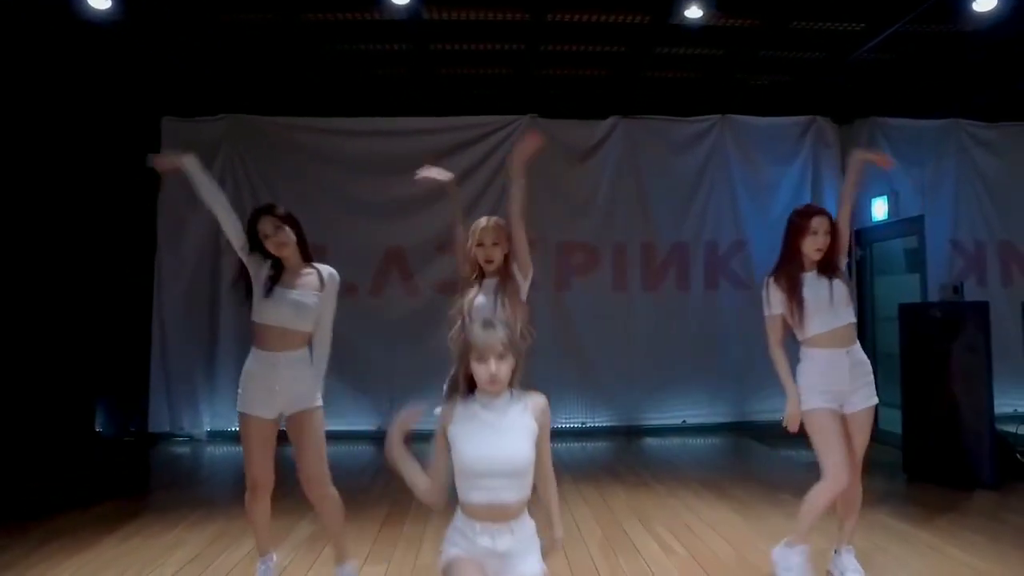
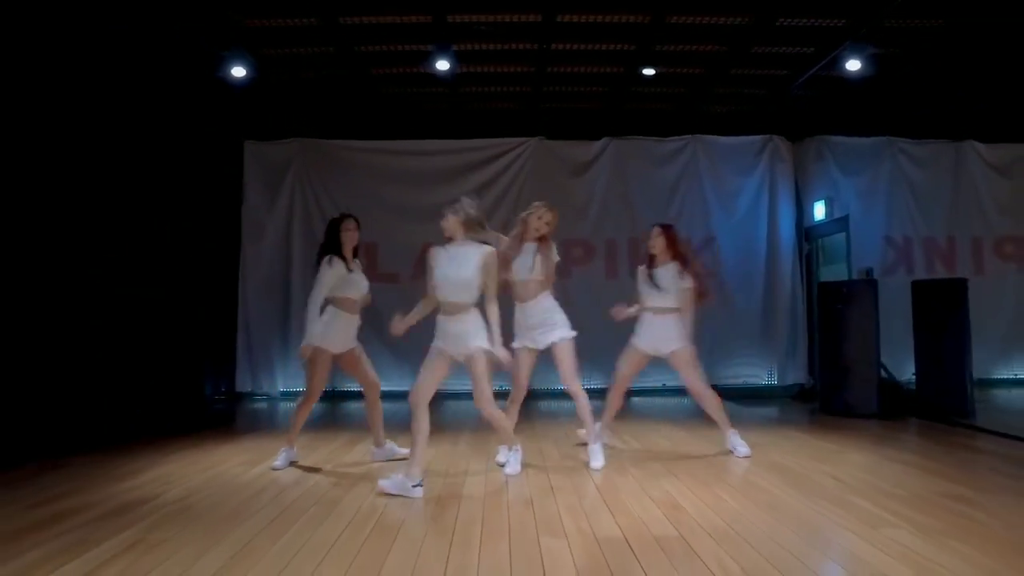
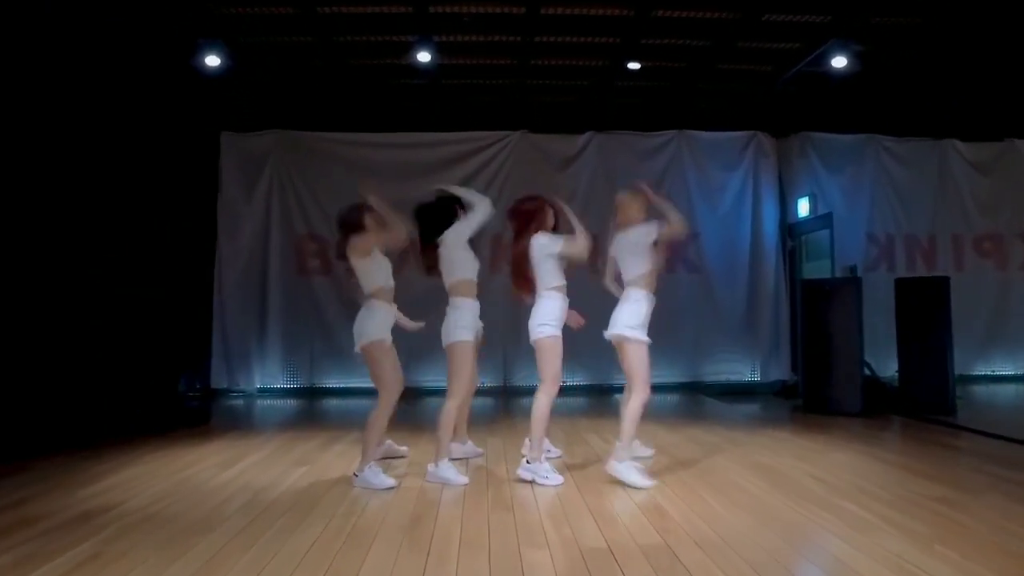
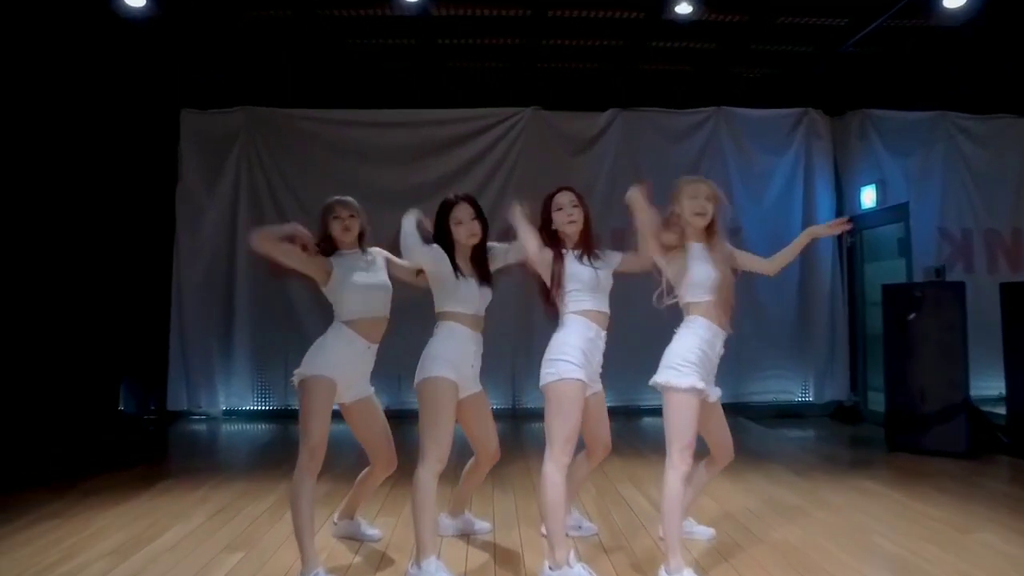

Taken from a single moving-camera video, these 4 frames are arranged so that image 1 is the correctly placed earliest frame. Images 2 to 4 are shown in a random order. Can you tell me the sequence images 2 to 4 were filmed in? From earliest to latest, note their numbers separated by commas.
2, 3, 4
